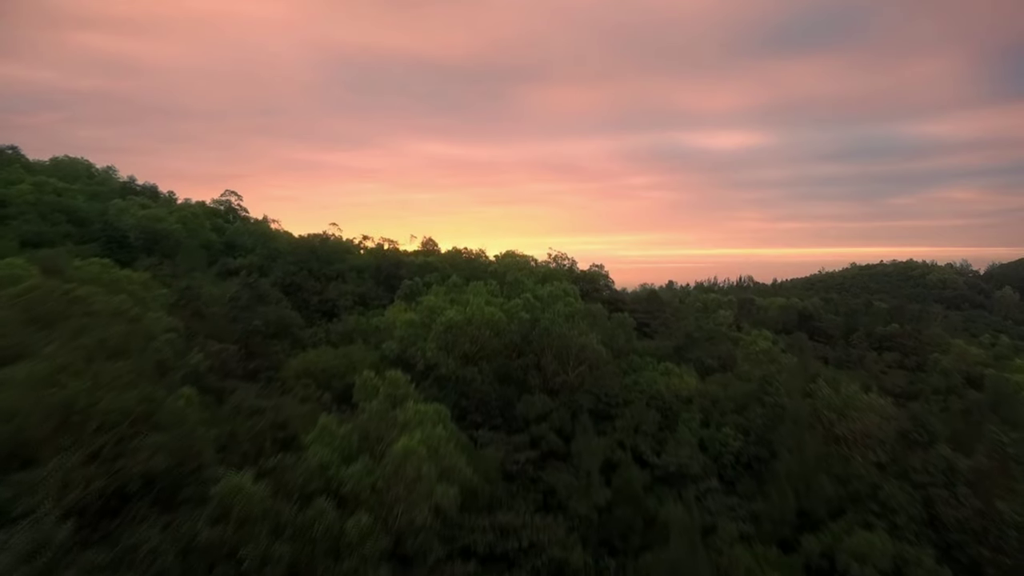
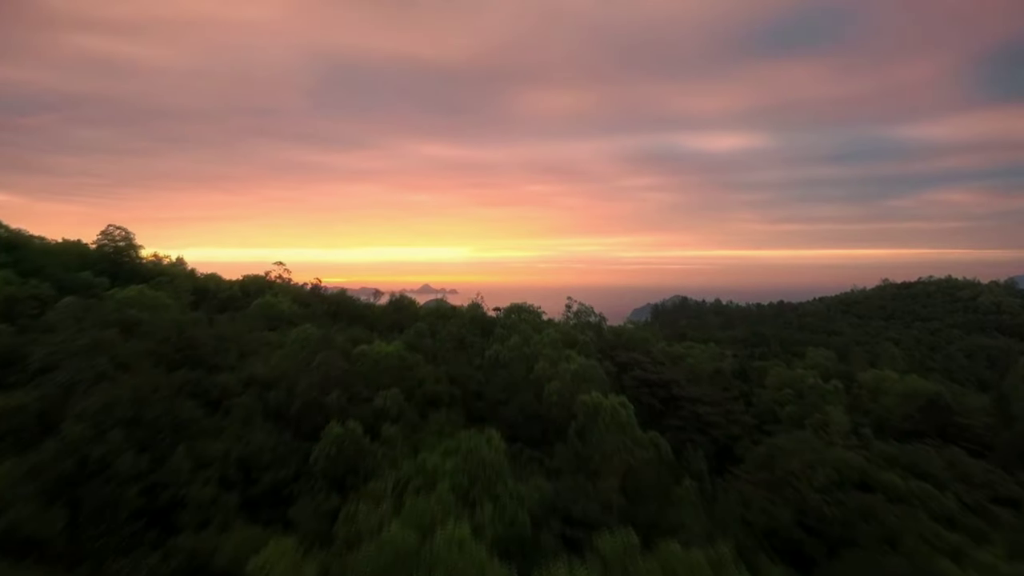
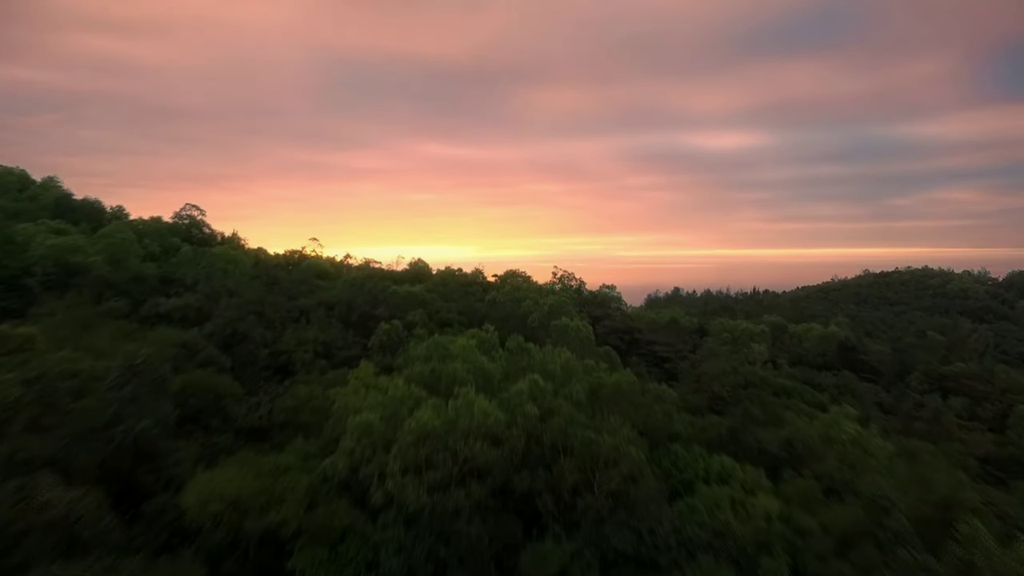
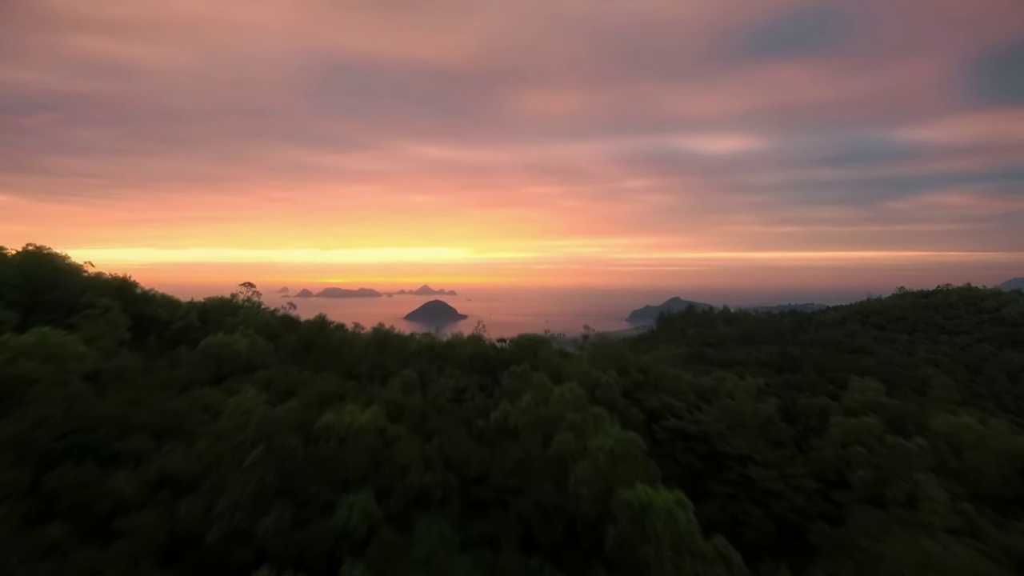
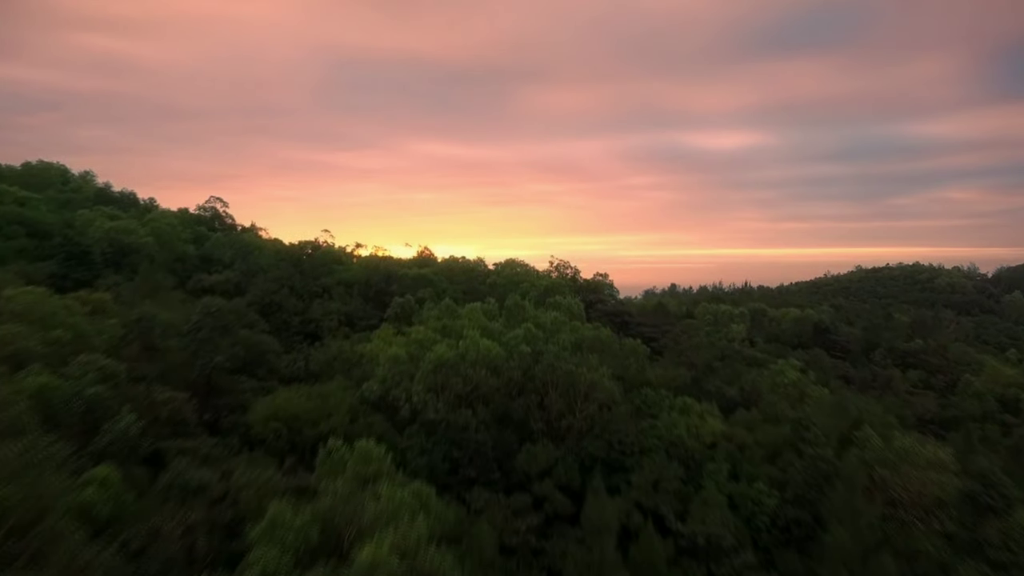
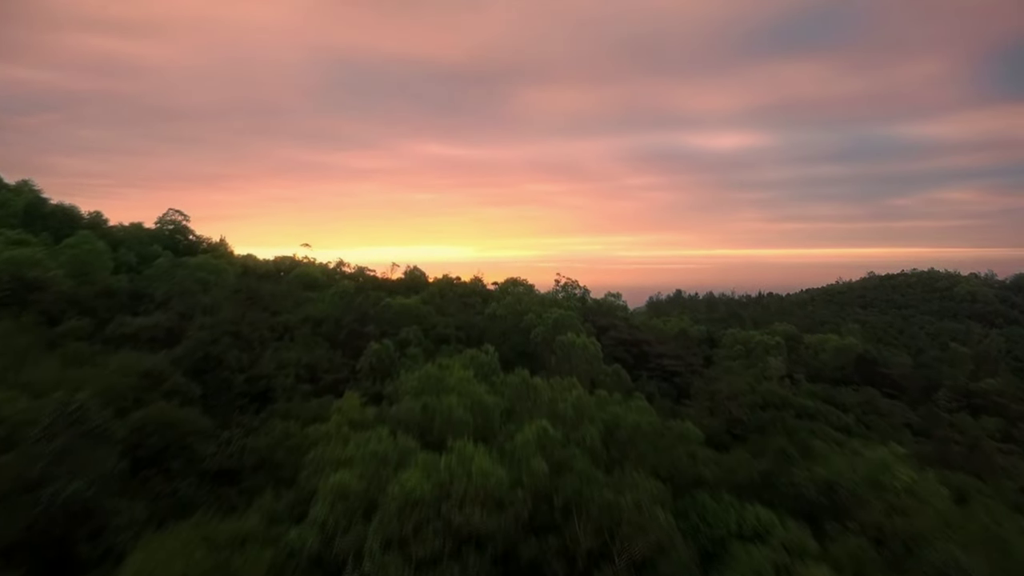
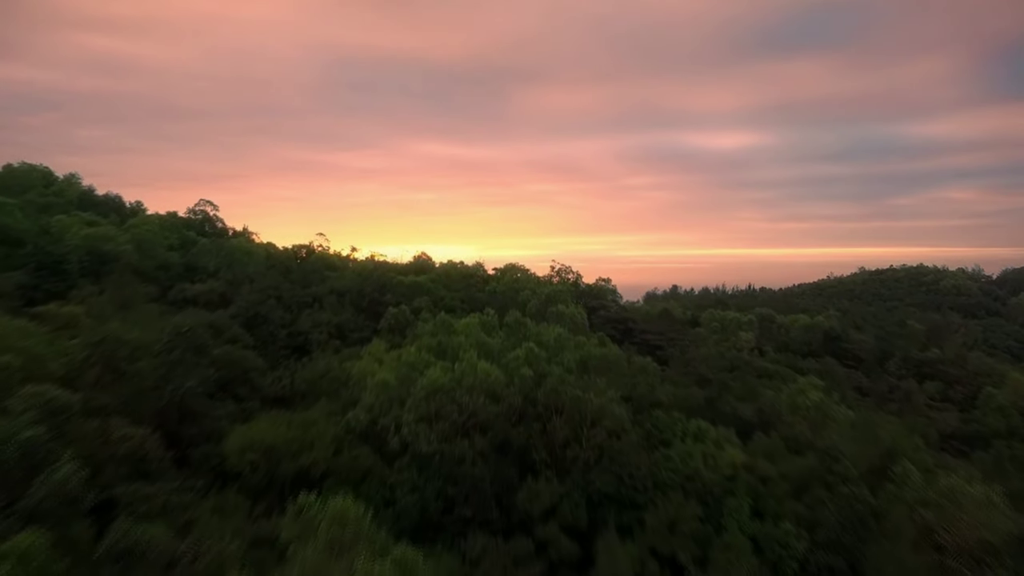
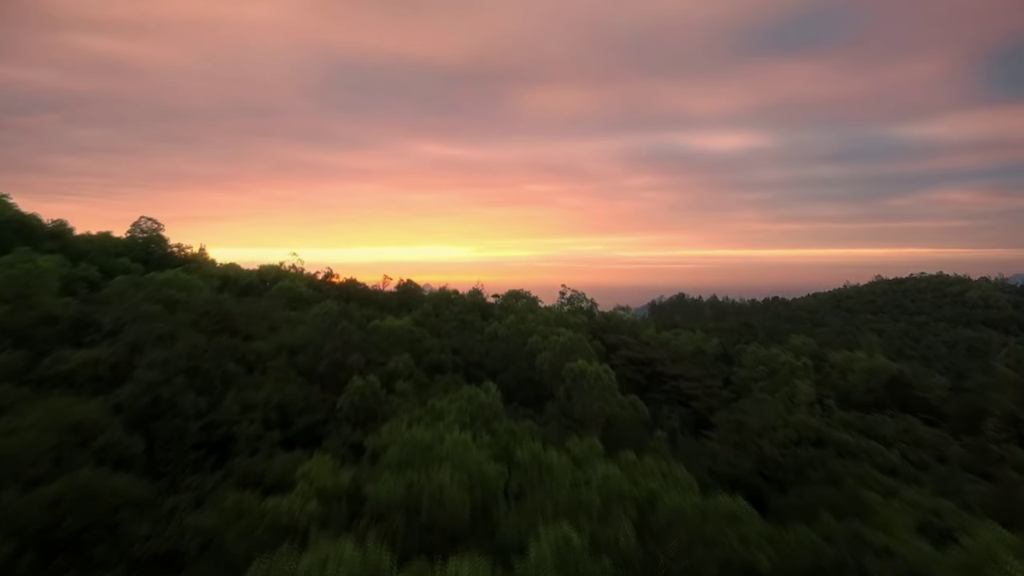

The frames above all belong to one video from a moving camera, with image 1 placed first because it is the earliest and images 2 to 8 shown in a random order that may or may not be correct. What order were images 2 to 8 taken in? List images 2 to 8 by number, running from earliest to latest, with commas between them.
5, 7, 3, 6, 8, 2, 4
